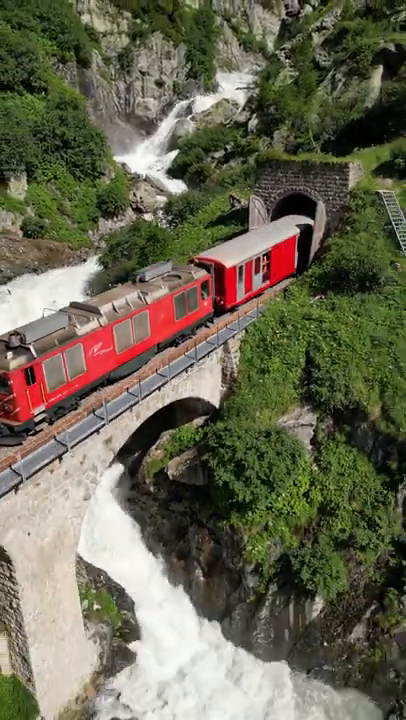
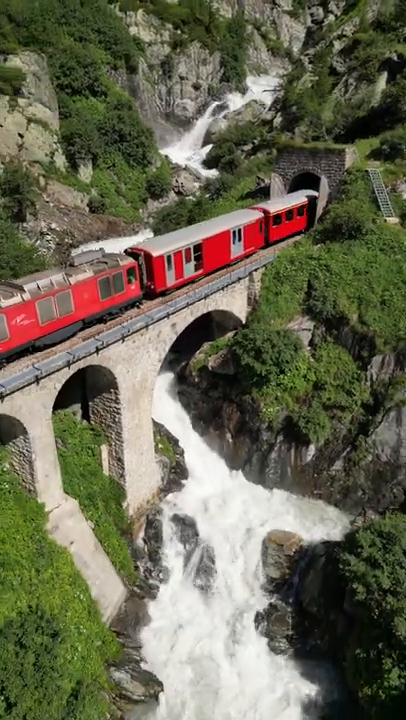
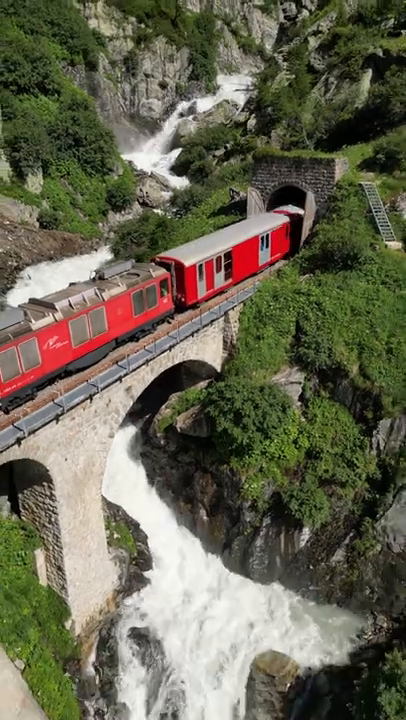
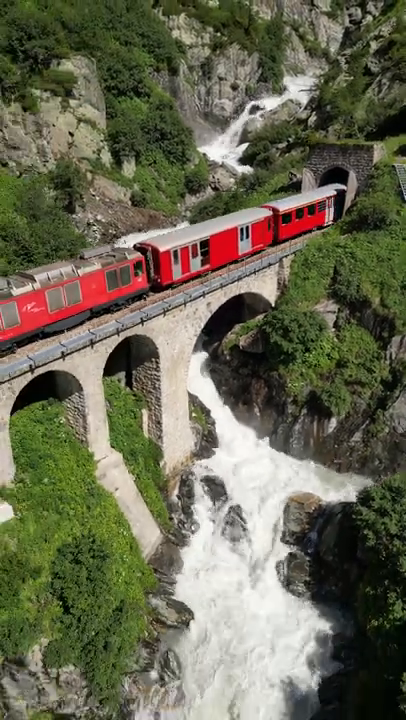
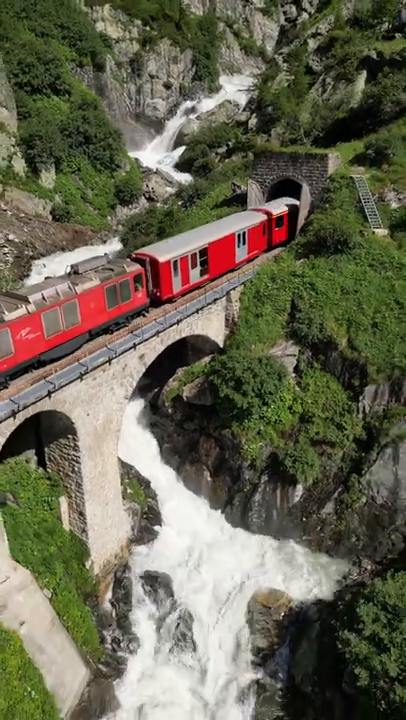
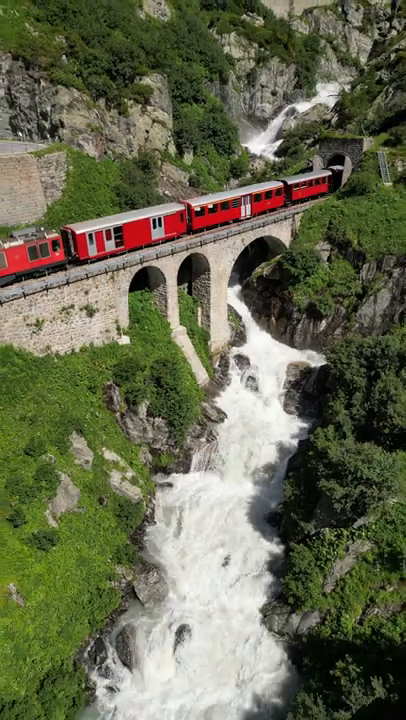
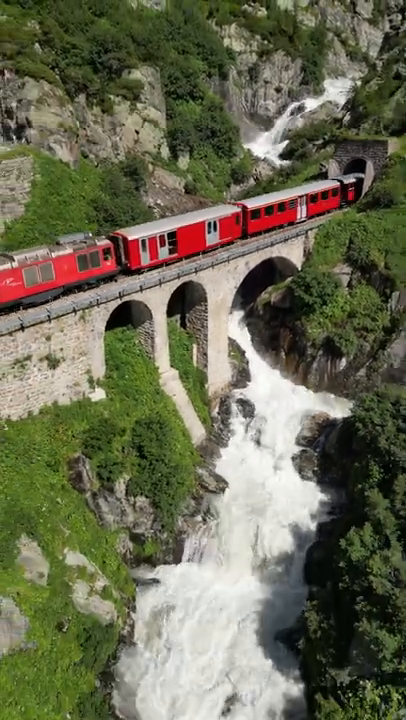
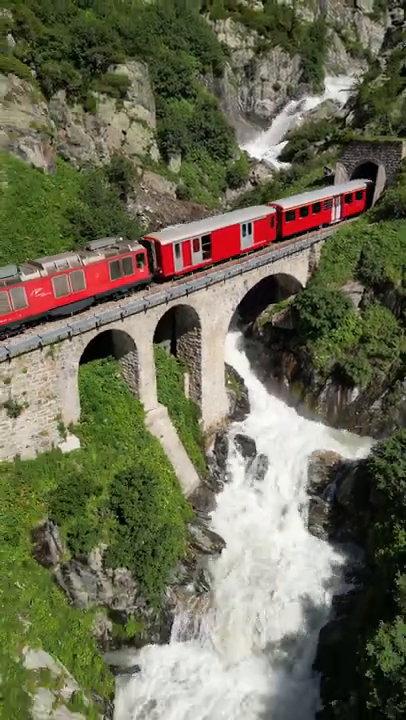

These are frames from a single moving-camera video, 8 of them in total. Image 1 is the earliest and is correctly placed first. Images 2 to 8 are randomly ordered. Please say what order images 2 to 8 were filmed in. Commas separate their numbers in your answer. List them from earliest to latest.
3, 5, 2, 4, 8, 7, 6
